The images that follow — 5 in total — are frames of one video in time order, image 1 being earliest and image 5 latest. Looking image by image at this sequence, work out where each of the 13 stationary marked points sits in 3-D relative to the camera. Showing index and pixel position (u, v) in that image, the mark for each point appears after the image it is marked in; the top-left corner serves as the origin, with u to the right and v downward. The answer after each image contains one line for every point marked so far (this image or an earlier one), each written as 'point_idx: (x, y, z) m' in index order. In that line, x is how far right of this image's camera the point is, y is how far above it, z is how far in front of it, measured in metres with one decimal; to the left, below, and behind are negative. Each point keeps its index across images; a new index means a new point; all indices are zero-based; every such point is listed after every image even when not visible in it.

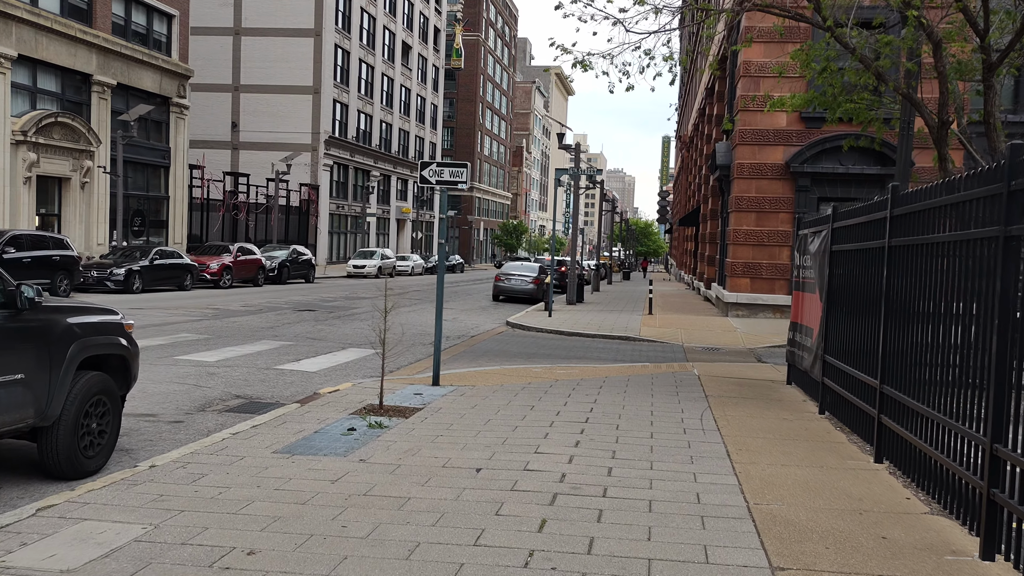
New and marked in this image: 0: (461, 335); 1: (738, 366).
0: (-0.9, -0.9, +18.1) m
1: (+2.9, -1.0, +12.9) m
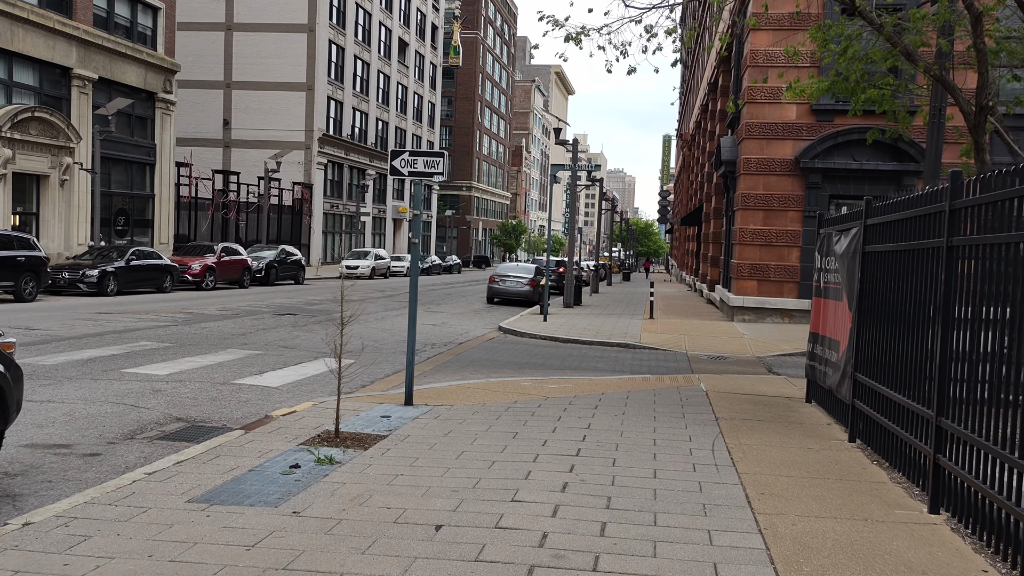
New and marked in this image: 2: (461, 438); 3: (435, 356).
0: (-1.1, -0.9, +16.9) m
1: (+2.8, -1.1, +11.7) m
2: (-0.4, -1.1, +7.3) m
3: (-1.1, -1.0, +14.6) m
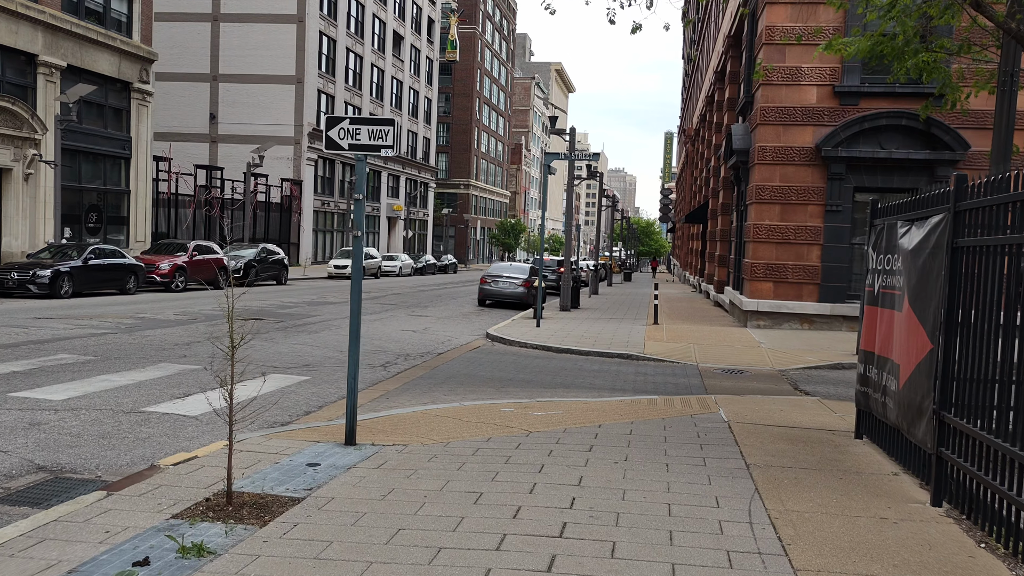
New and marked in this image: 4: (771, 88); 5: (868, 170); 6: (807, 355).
0: (-1.3, -0.9, +14.9) m
1: (+2.6, -1.1, +9.7) m
2: (-0.6, -1.2, +5.3) m
3: (-1.3, -1.0, +12.6) m
4: (+4.8, +3.7, +18.4) m
5: (+6.5, +2.2, +18.1) m
6: (+4.4, -1.0, +15.0) m
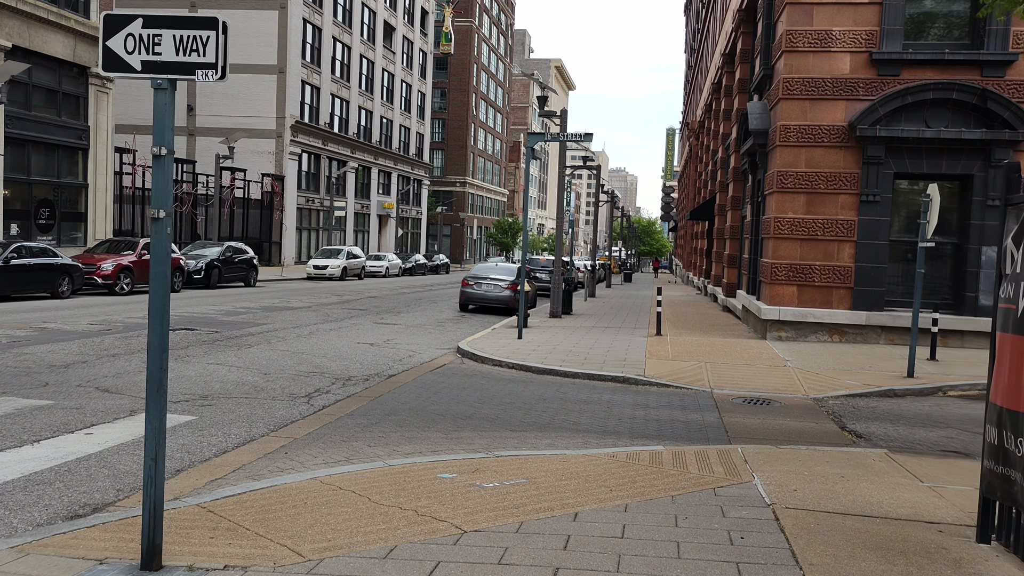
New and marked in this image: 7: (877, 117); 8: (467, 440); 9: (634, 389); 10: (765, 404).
0: (-1.6, -1.0, +12.0) m
1: (+2.2, -1.2, +6.8) m
2: (-1.0, -1.2, +2.5) m
3: (-1.7, -1.1, +9.8) m
4: (+4.4, +3.6, +15.5) m
5: (+6.2, +2.1, +15.3) m
6: (+4.0, -1.1, +12.1) m
7: (+5.5, +2.6, +15.0) m
8: (-0.4, -1.2, +8.1) m
9: (+1.4, -1.1, +11.2) m
10: (+2.7, -1.2, +10.5) m
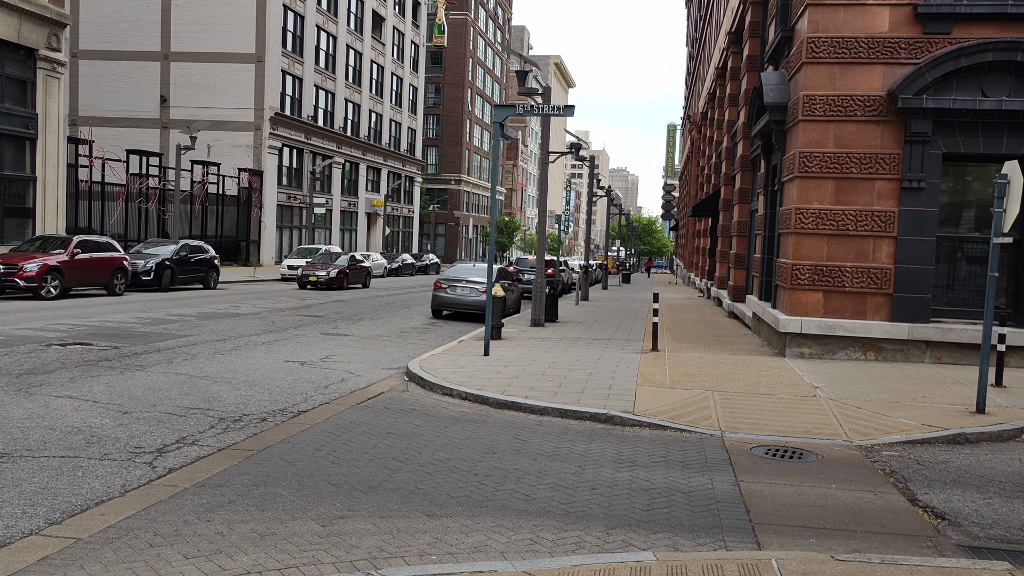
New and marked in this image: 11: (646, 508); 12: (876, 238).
0: (-2.1, -1.1, +9.2) m
1: (+1.7, -1.3, +4.0) m
2: (-1.5, -1.3, -0.3) m
3: (-2.2, -1.2, +7.0) m
4: (+4.0, +3.5, +12.7) m
5: (+5.7, +2.0, +12.5) m
6: (+3.6, -1.2, +9.3) m
7: (+5.0, +2.5, +12.2) m
8: (-0.8, -1.3, +5.3) m
9: (+0.9, -1.2, +8.4) m
10: (+2.2, -1.3, +7.7) m
11: (+0.8, -1.3, +6.1) m
12: (+4.7, +0.6, +12.8) m
